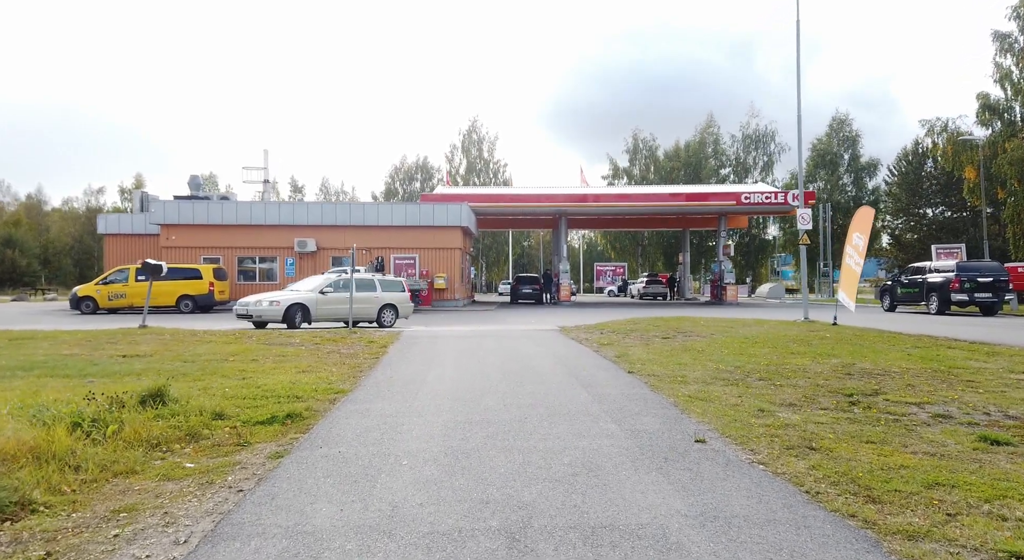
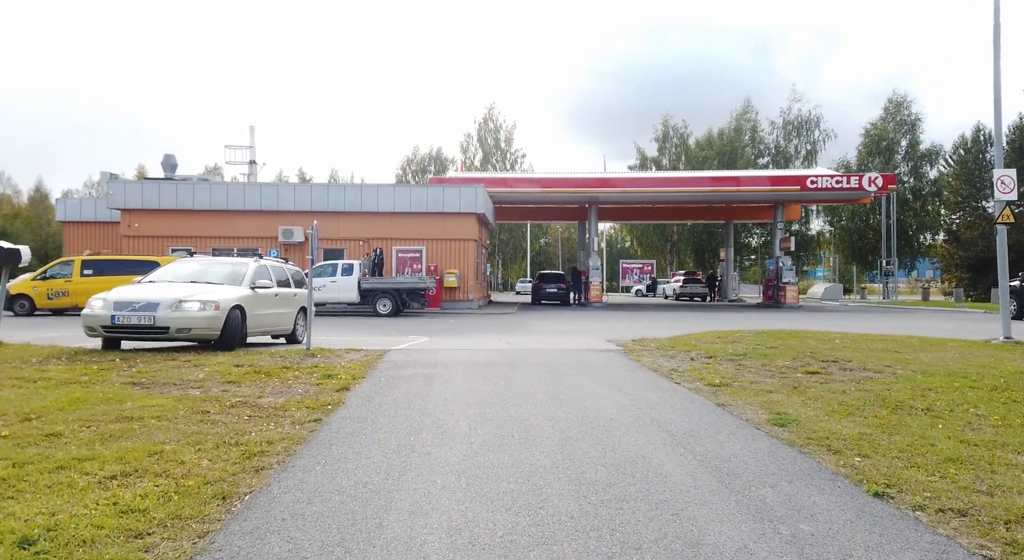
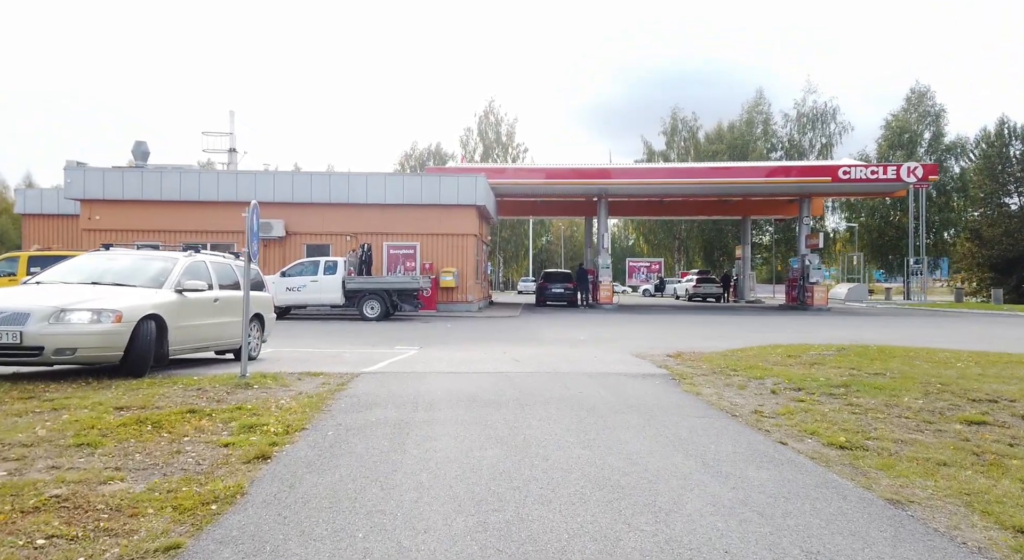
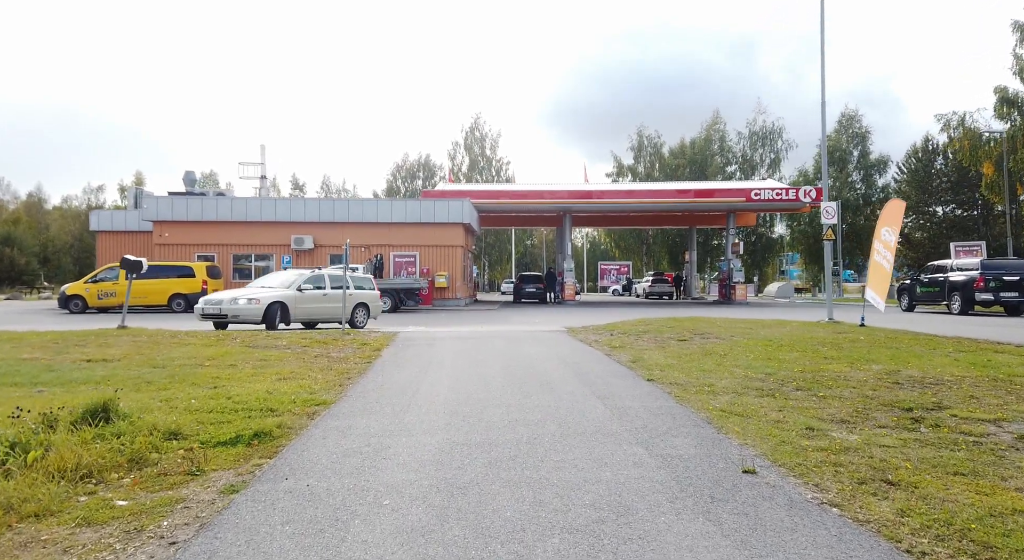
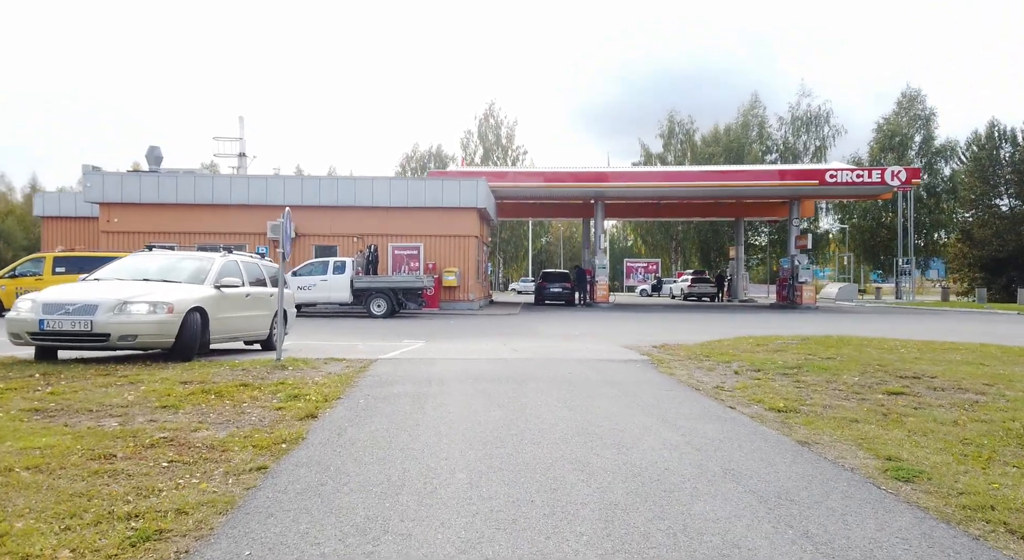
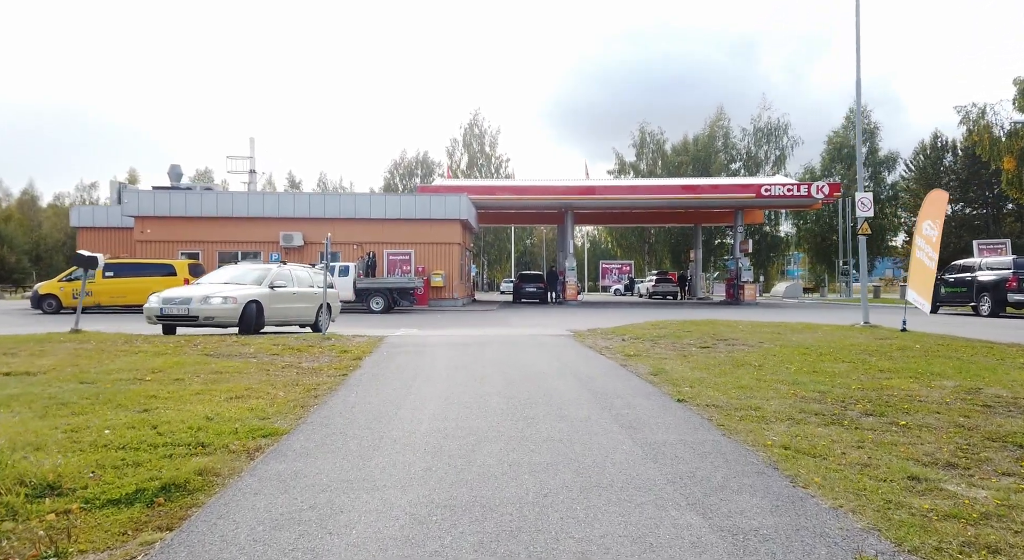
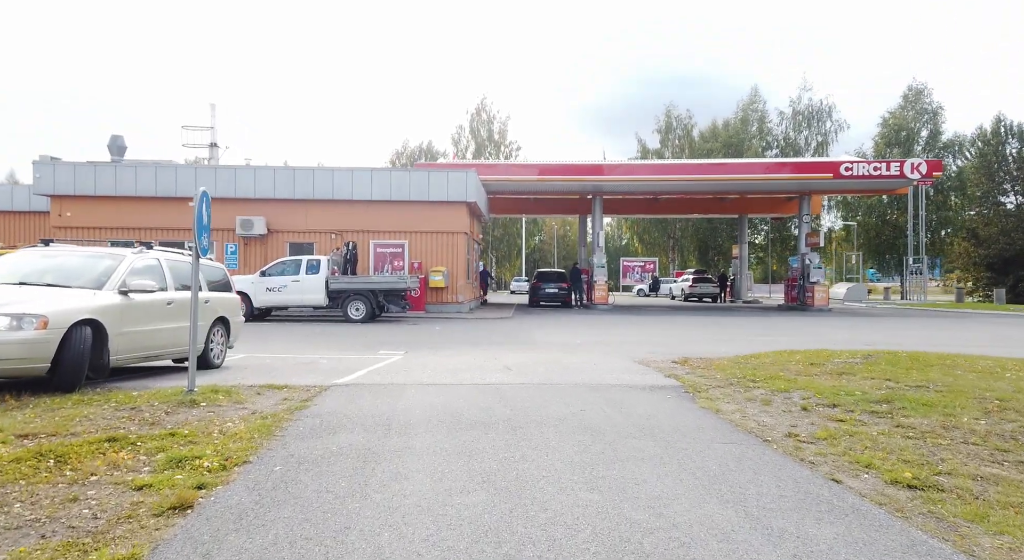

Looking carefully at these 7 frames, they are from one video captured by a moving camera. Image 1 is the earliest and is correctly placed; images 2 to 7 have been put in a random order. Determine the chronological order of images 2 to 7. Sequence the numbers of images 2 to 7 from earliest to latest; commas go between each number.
4, 6, 2, 5, 3, 7
